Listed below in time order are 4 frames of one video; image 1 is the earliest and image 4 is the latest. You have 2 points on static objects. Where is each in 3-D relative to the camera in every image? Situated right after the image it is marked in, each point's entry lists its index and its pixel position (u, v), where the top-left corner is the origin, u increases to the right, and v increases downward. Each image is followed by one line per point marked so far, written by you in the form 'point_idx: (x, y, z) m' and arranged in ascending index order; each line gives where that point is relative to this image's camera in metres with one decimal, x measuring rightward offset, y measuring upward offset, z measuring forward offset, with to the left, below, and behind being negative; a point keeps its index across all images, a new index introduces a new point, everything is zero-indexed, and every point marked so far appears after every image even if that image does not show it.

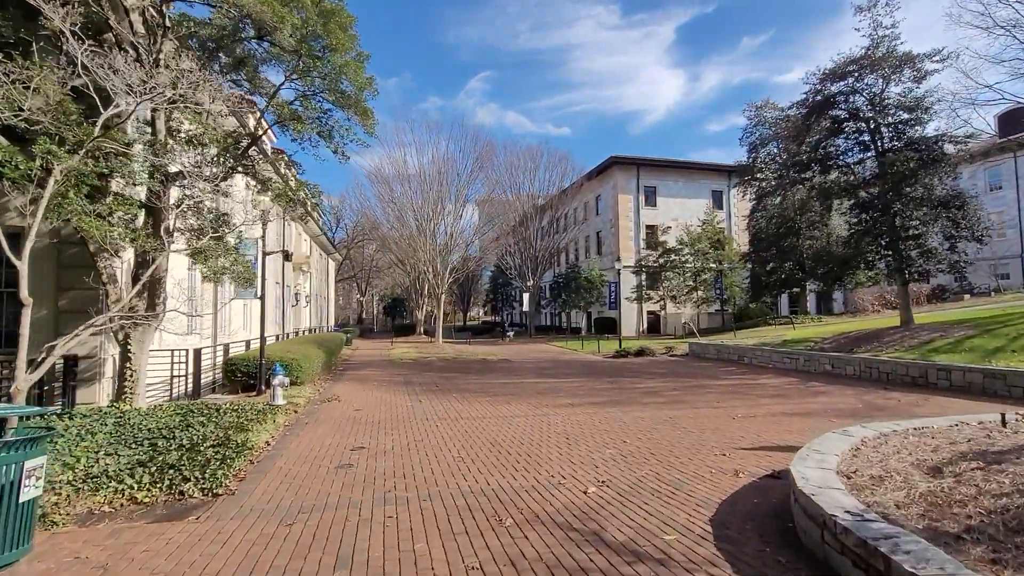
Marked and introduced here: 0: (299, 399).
0: (-4.5, -2.4, +10.6) m
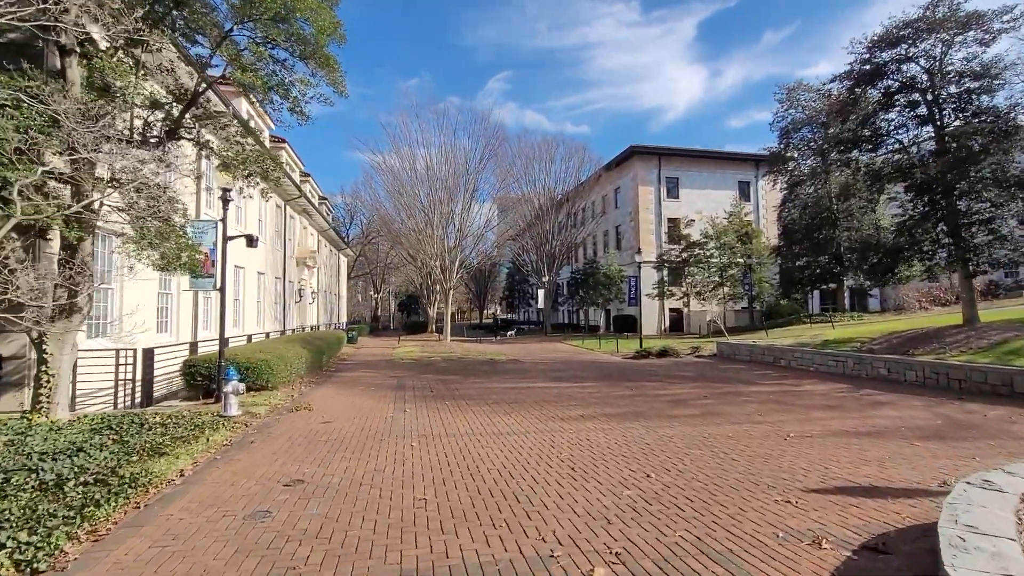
0: (-4.6, -2.2, +9.0) m
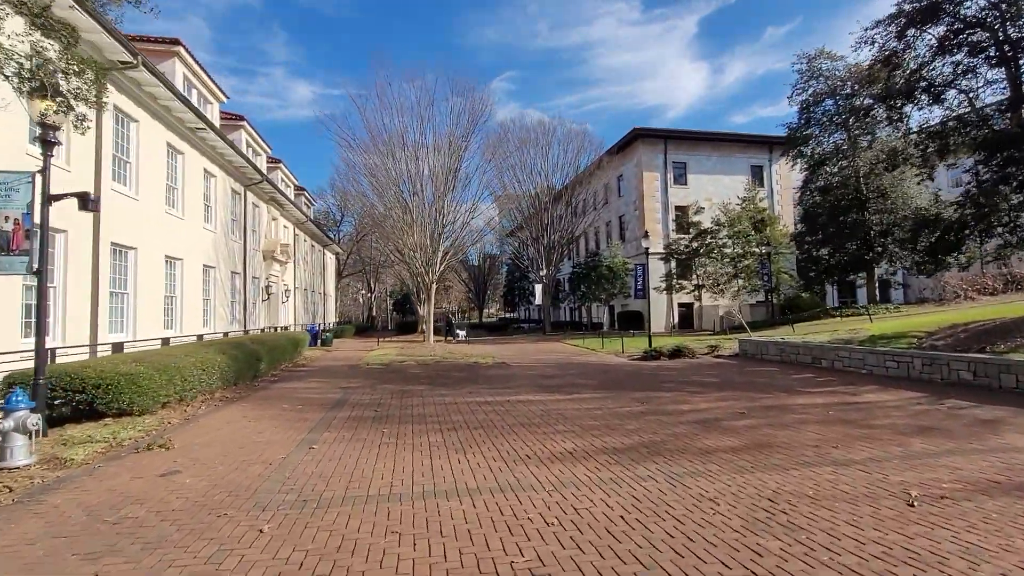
0: (-5.1, -1.9, +6.0) m
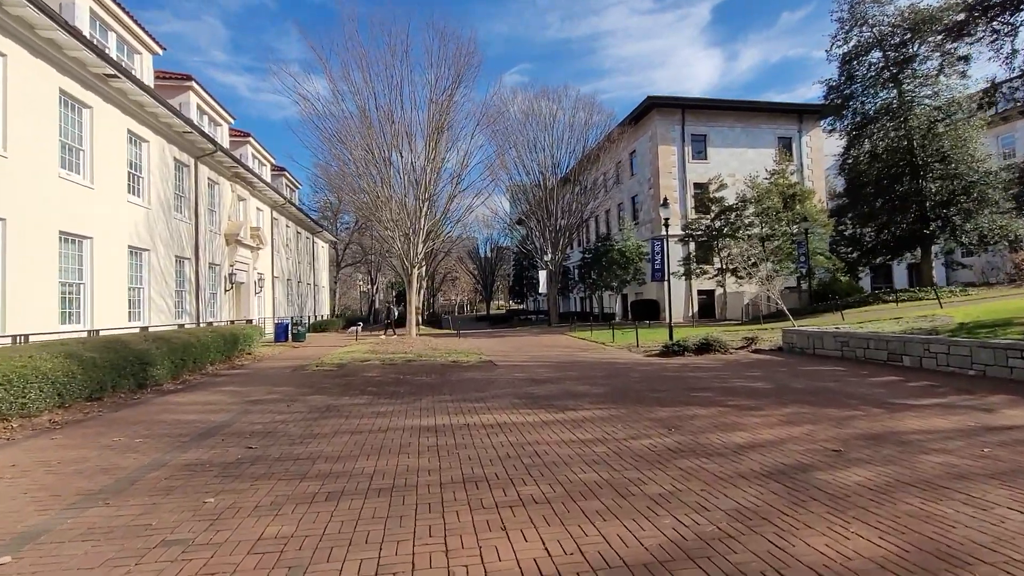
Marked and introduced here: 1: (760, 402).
0: (-5.8, -1.6, +2.7) m
1: (+4.0, -1.8, +8.2) m
